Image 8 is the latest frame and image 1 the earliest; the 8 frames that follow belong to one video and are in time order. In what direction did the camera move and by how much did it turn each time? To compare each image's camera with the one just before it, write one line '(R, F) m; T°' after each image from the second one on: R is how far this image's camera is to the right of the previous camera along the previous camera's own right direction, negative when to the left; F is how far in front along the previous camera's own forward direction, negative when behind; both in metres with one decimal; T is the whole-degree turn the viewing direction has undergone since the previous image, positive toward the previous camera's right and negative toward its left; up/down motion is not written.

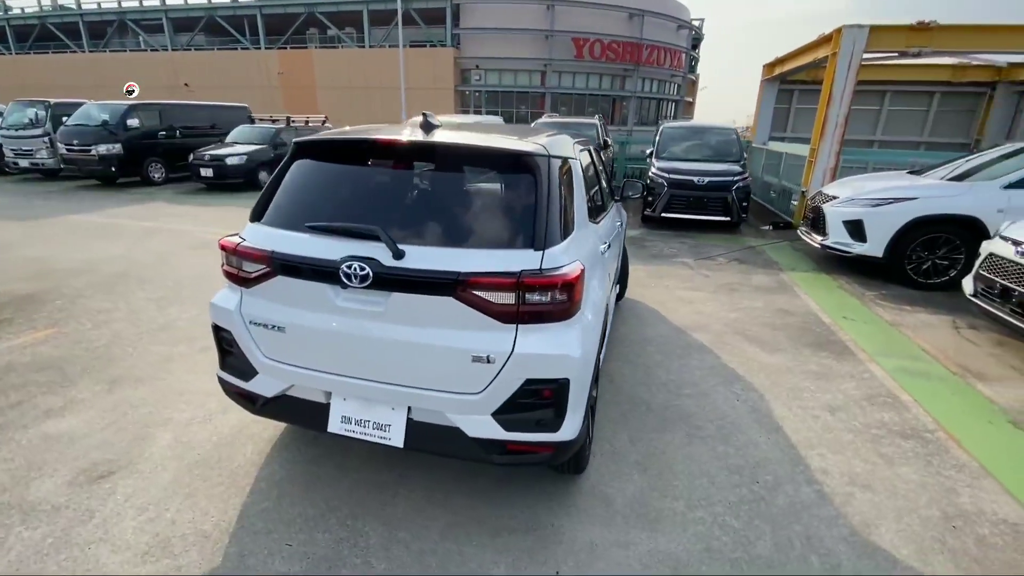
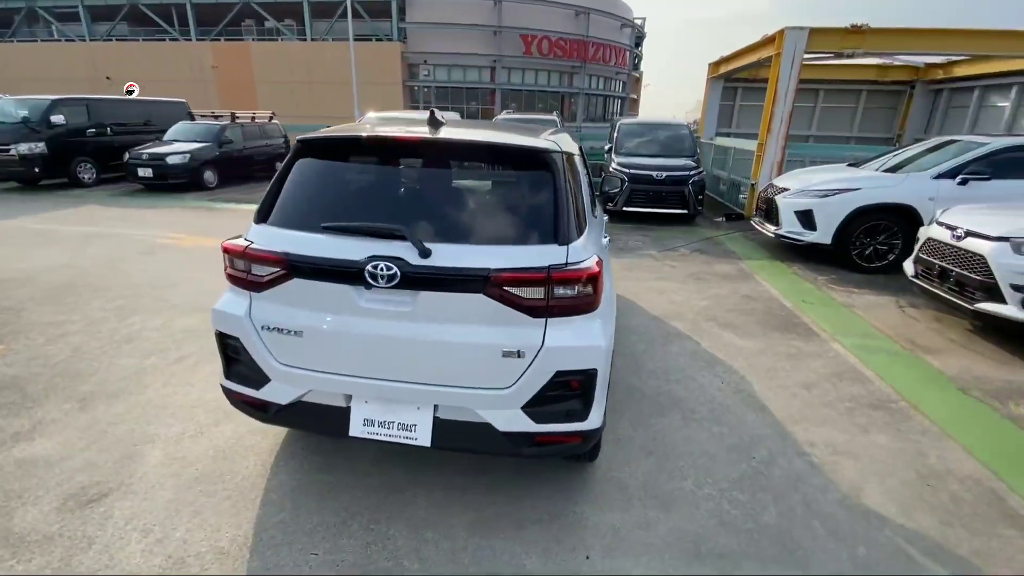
(-0.3, 0.0) m; +6°
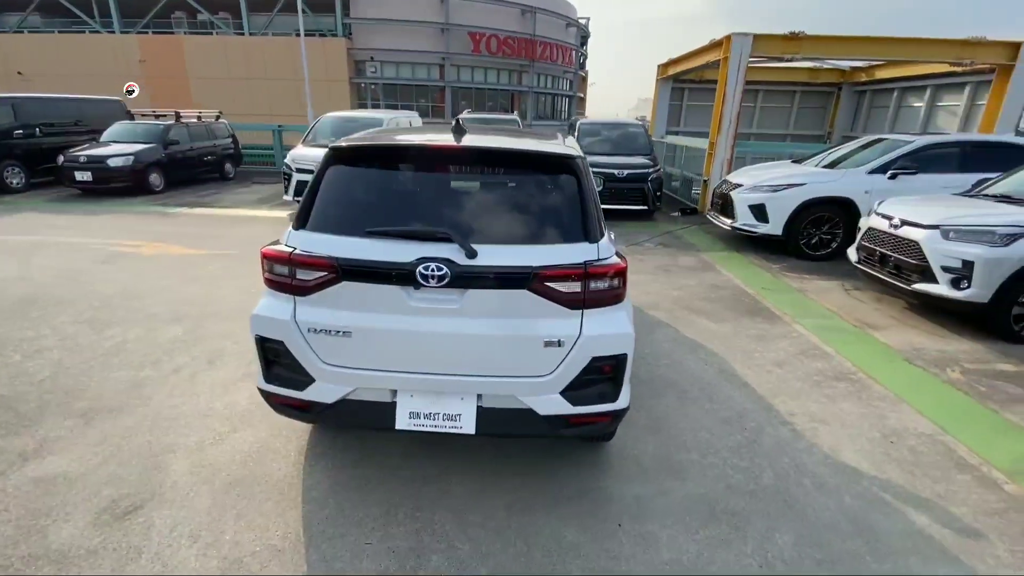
(-0.4, -0.1) m; +6°
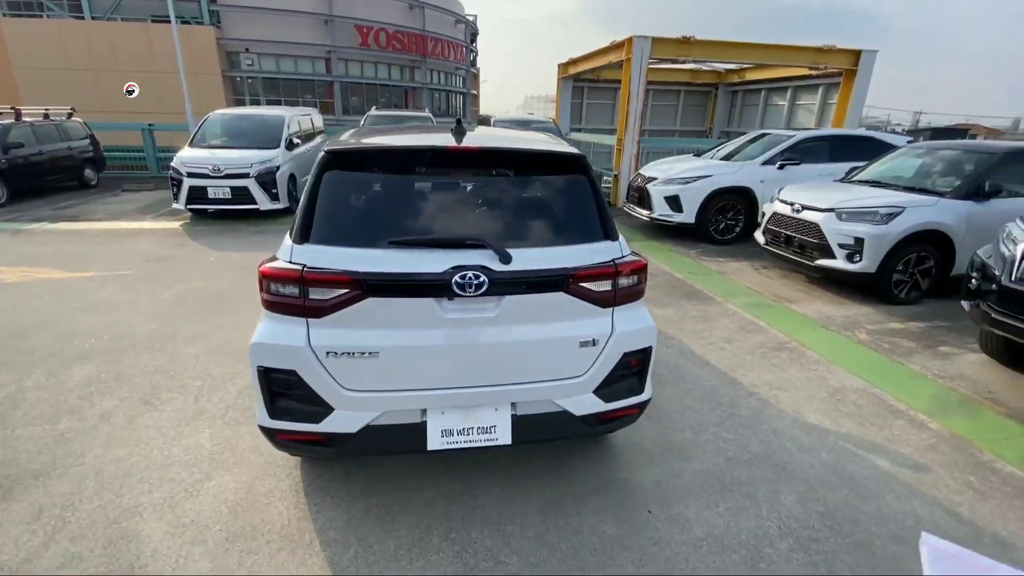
(-0.5, +0.1) m; +12°
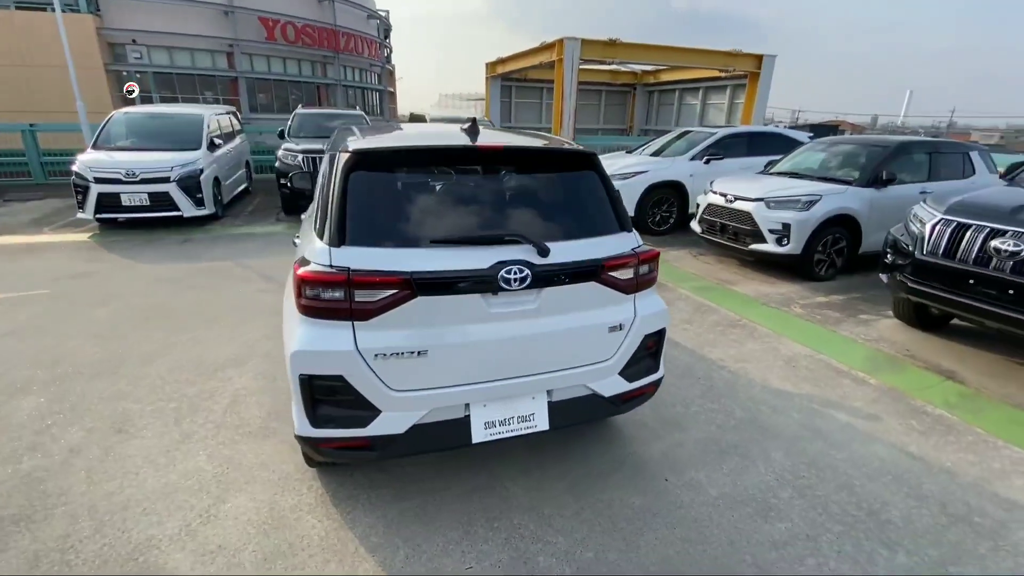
(-0.5, 0.0) m; +9°
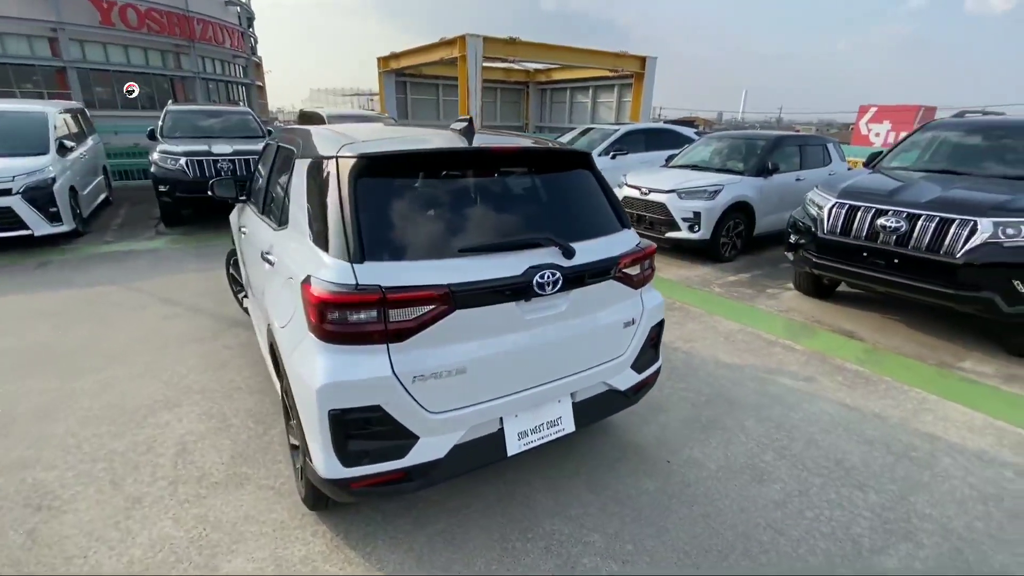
(-0.5, +0.1) m; +13°
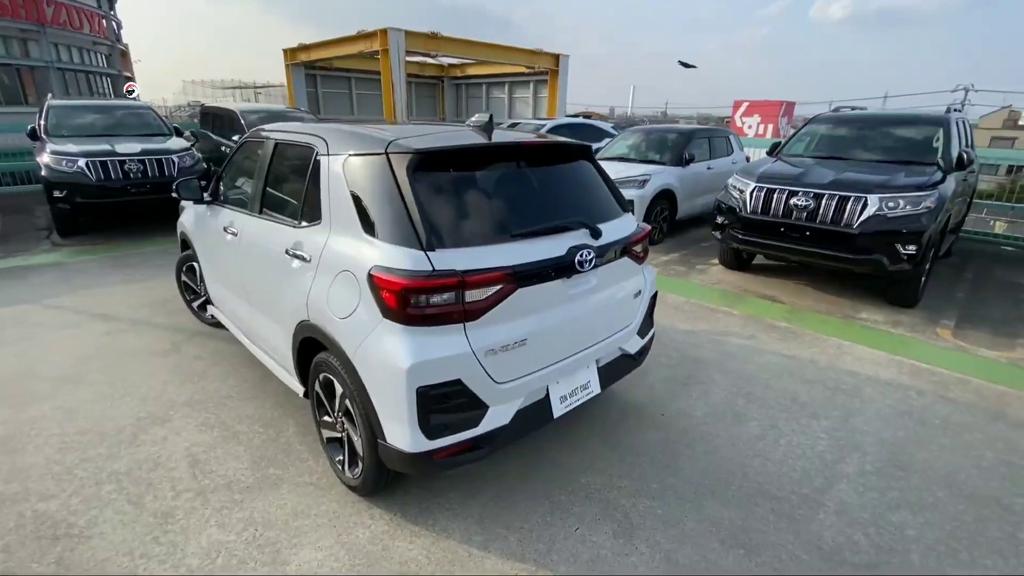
(-0.6, -0.2) m; +10°
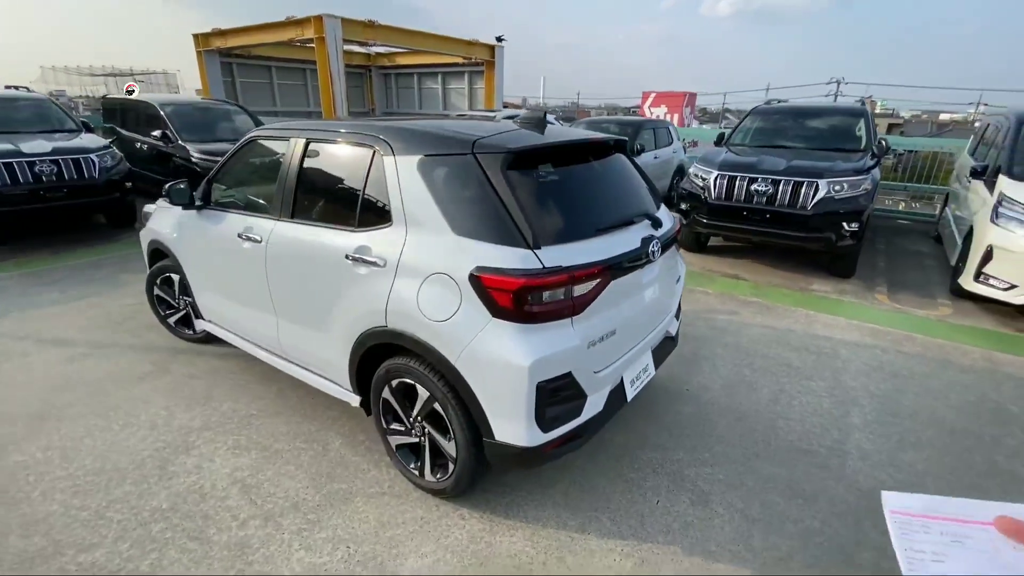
(-0.7, 0.0) m; +9°
